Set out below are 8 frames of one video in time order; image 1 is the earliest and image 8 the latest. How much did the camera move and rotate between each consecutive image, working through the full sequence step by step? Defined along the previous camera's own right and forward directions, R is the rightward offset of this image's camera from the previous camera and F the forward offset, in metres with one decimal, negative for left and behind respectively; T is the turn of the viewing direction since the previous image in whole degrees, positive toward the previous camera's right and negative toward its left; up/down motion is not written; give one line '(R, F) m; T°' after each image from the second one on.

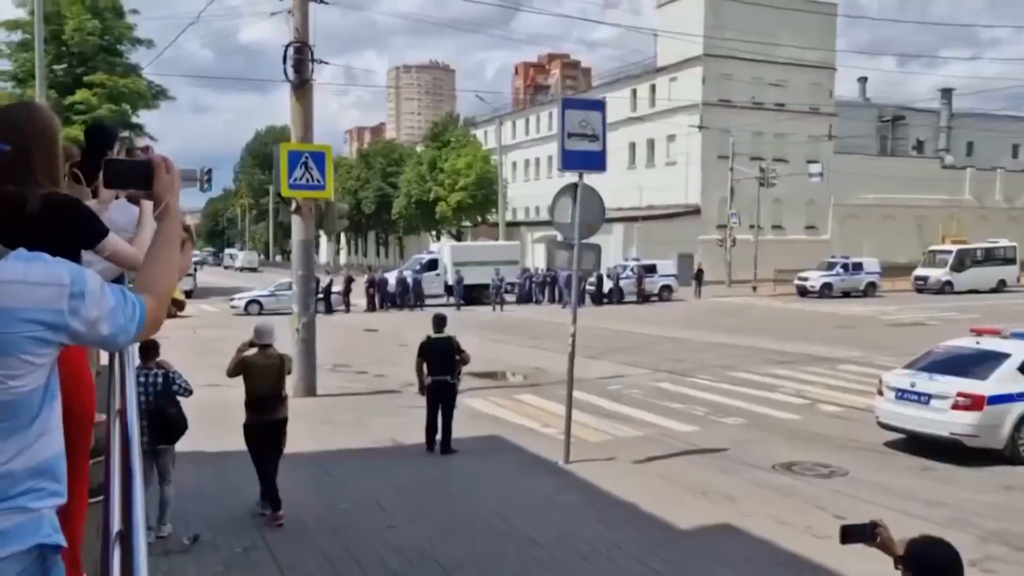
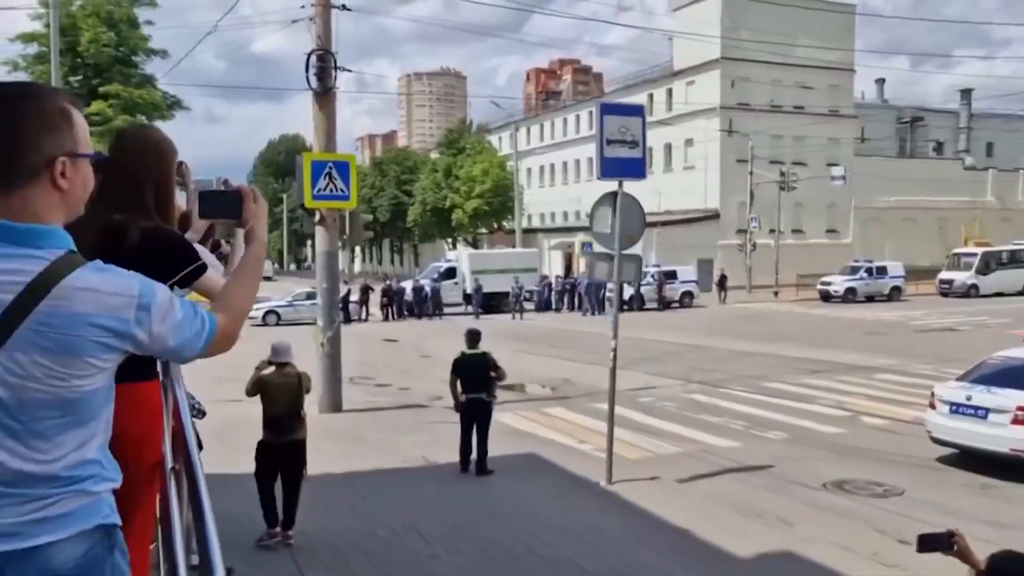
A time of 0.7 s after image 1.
(-0.3, +0.4) m; -1°
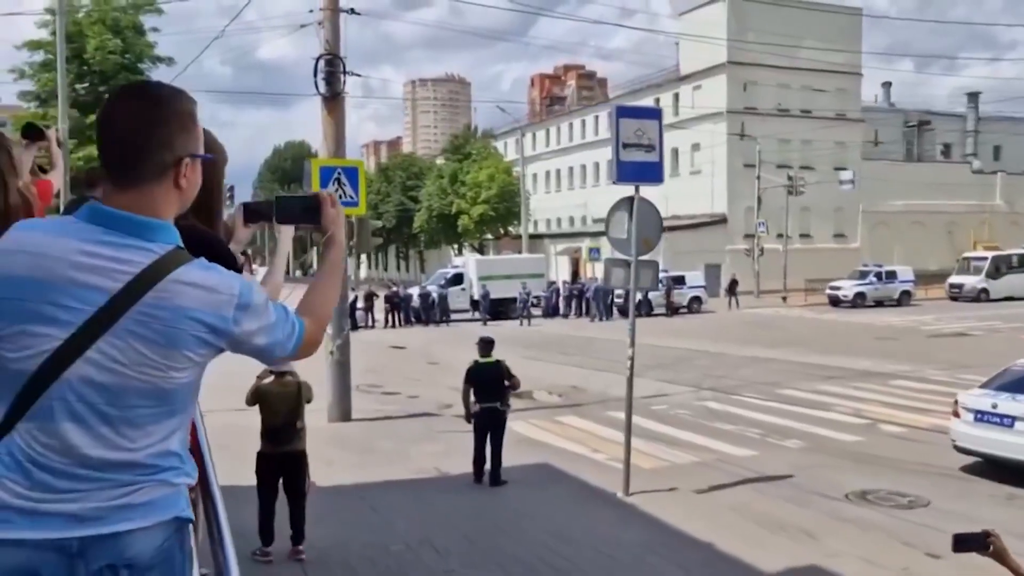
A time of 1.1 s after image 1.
(-0.1, +0.2) m; 0°
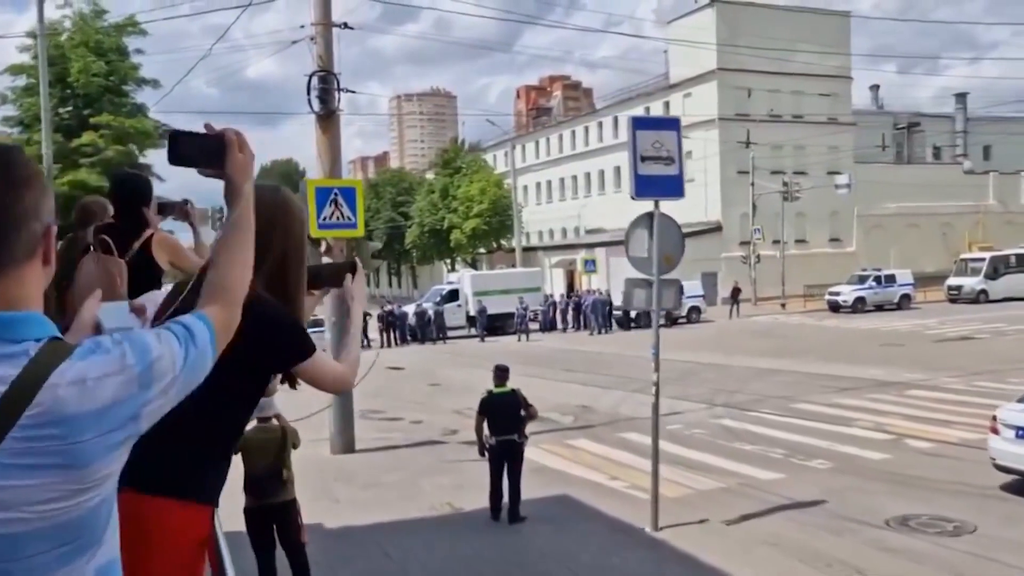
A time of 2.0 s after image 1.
(-0.3, +0.6) m; +1°
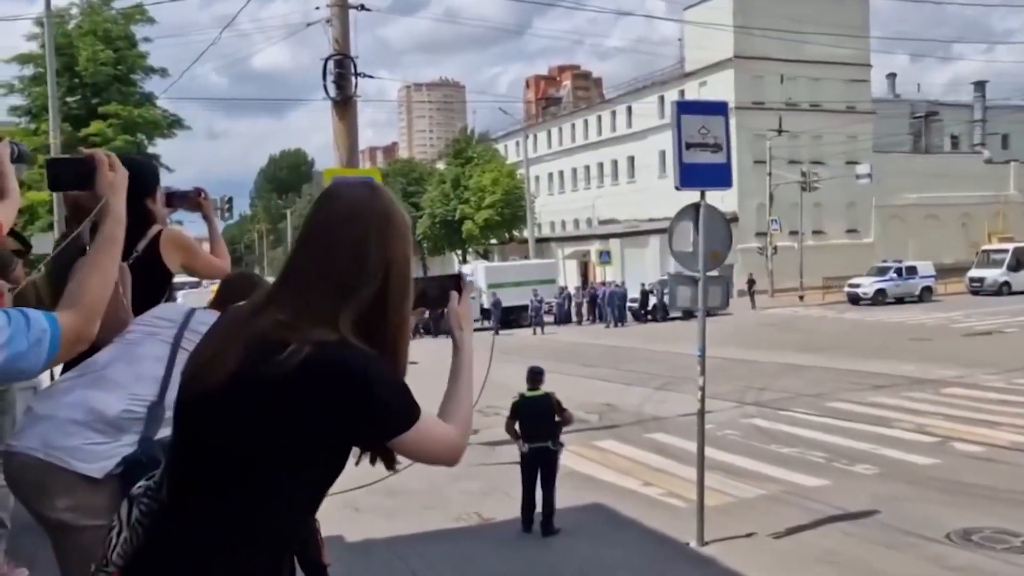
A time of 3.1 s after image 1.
(-0.3, +0.6) m; -1°
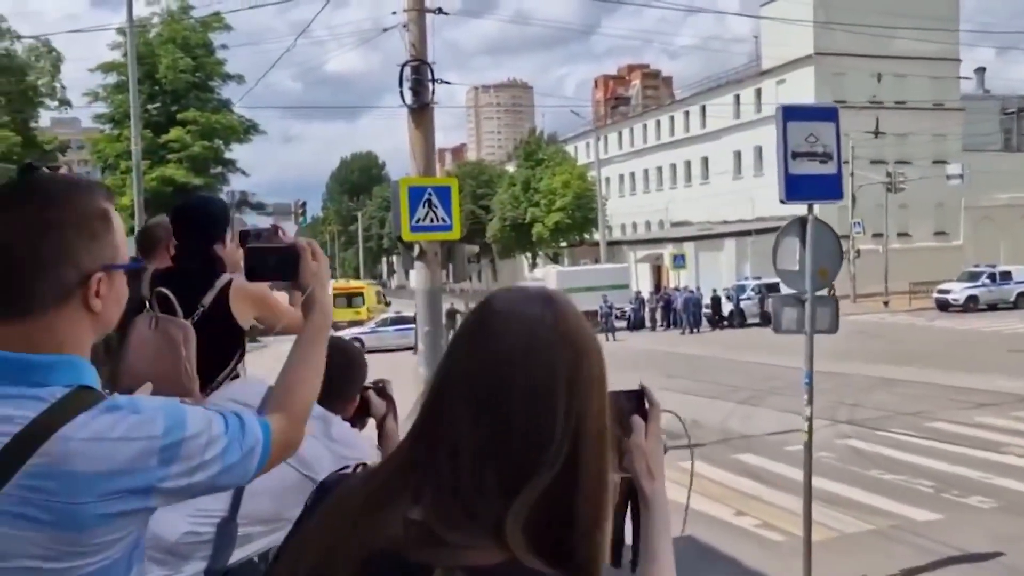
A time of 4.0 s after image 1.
(-0.2, +0.5) m; -4°
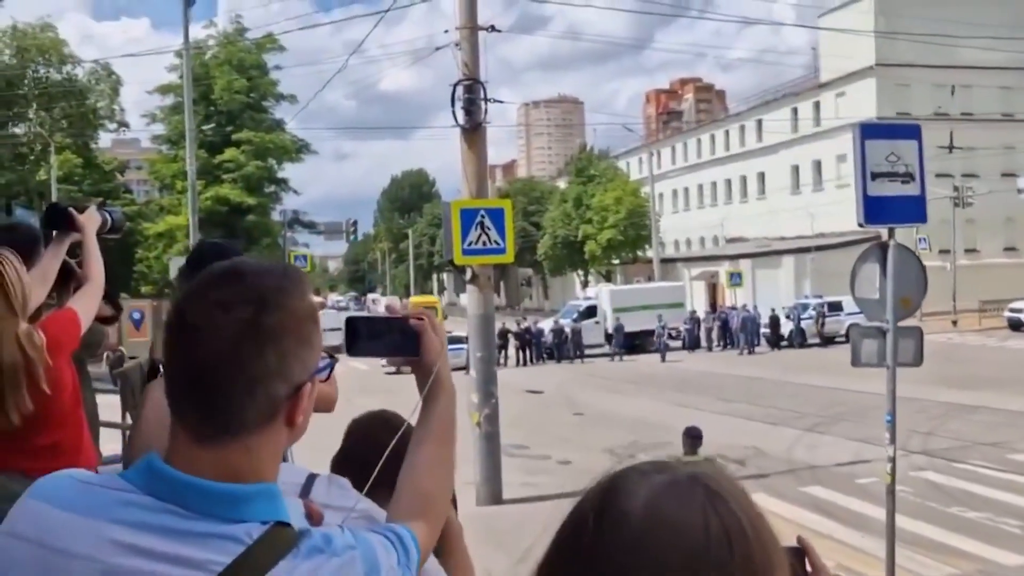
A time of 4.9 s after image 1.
(-0.1, +0.4) m; -3°
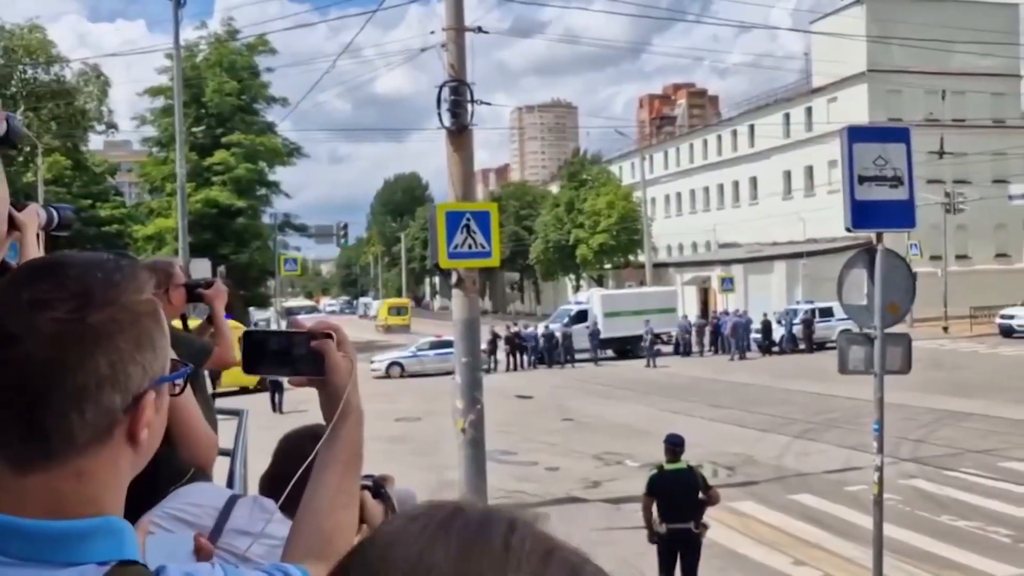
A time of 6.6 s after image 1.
(+0.1, +0.1) m; 0°
